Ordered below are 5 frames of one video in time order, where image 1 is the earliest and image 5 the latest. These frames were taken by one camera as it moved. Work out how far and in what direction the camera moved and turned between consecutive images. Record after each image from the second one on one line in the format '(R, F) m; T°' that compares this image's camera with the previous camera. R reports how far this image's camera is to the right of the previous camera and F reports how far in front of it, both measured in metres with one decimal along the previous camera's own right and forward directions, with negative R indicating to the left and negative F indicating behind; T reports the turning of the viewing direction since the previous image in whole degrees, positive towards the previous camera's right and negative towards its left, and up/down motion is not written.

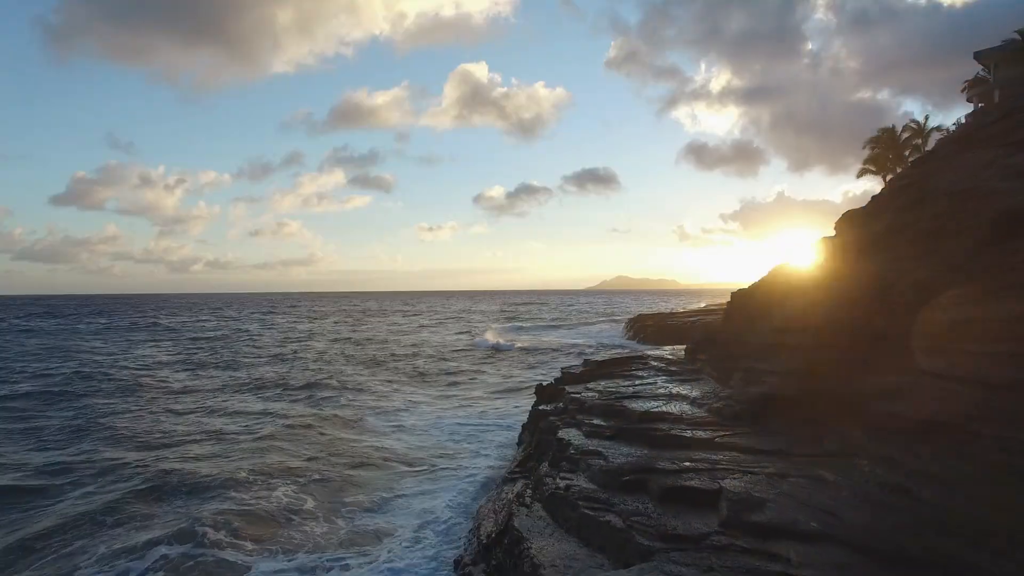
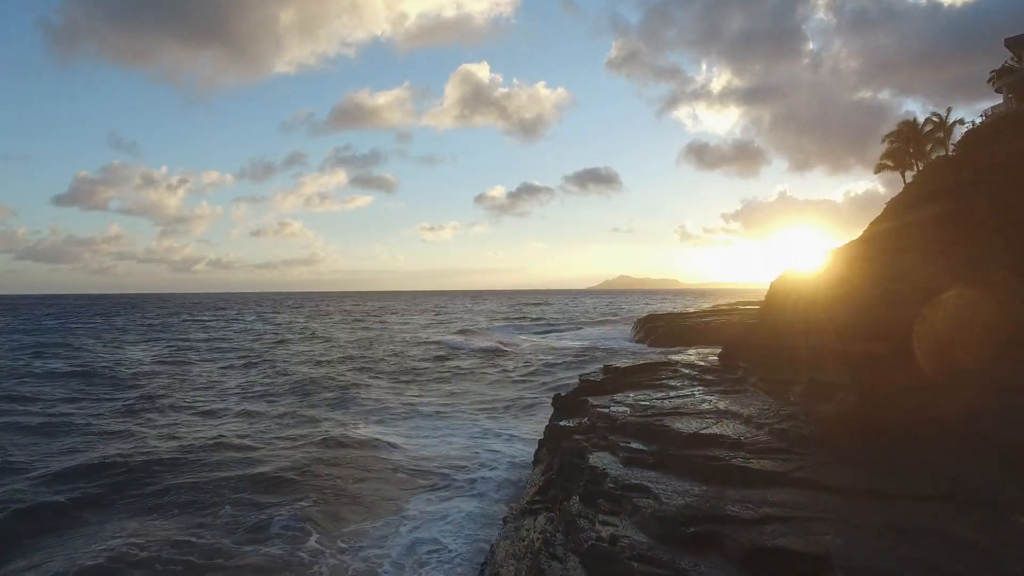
(-0.1, +0.7) m; 0°
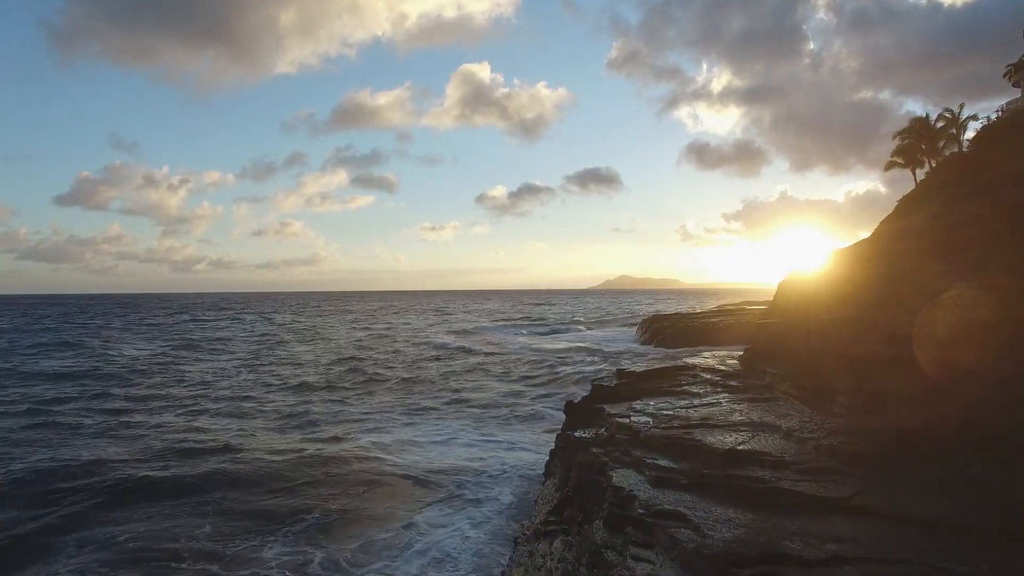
(-0.4, -0.6) m; 0°
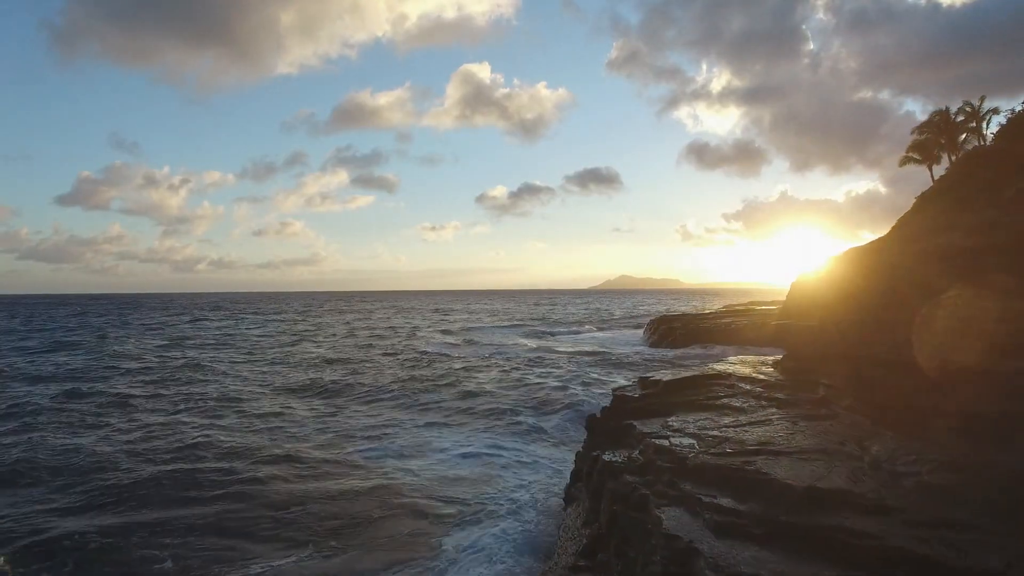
(-0.7, -0.8) m; 0°
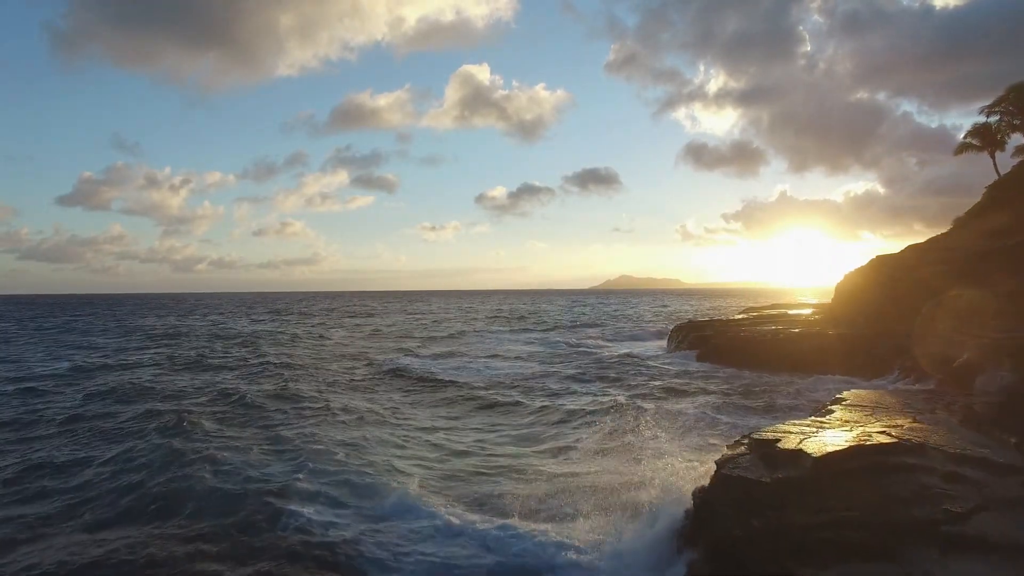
(-0.7, +2.2) m; 0°
